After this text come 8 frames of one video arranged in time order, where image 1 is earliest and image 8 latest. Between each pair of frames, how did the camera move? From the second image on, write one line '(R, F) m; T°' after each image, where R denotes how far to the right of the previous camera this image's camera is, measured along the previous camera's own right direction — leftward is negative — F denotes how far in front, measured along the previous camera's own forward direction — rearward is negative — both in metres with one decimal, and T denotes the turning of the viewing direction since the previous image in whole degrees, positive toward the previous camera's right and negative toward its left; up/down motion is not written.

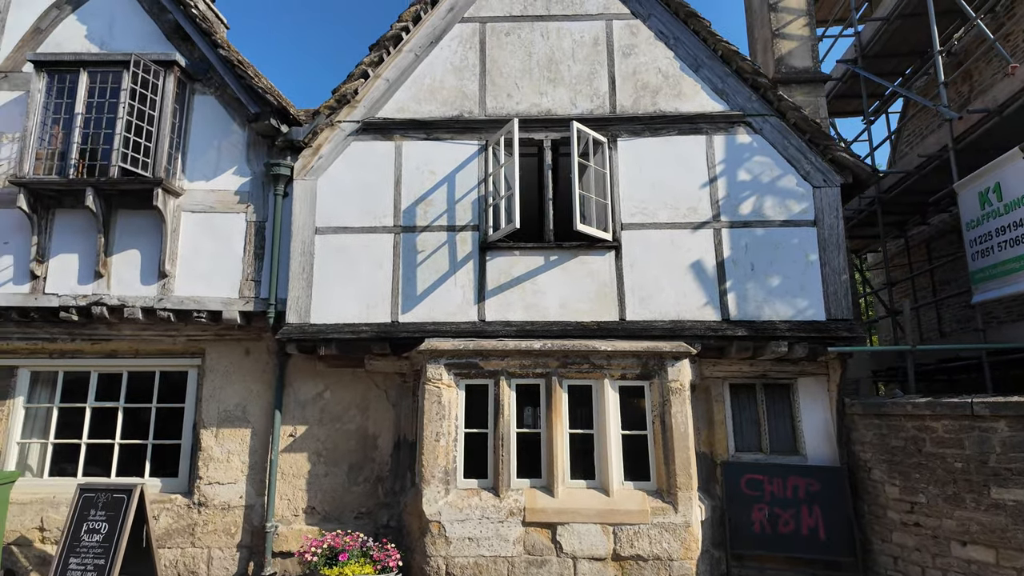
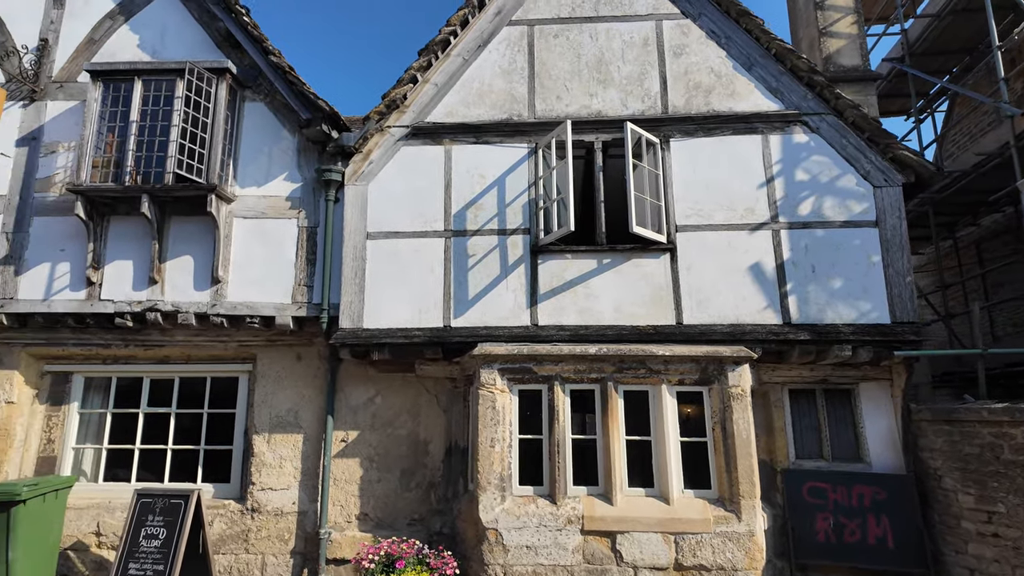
(-0.3, +0.1) m; -2°
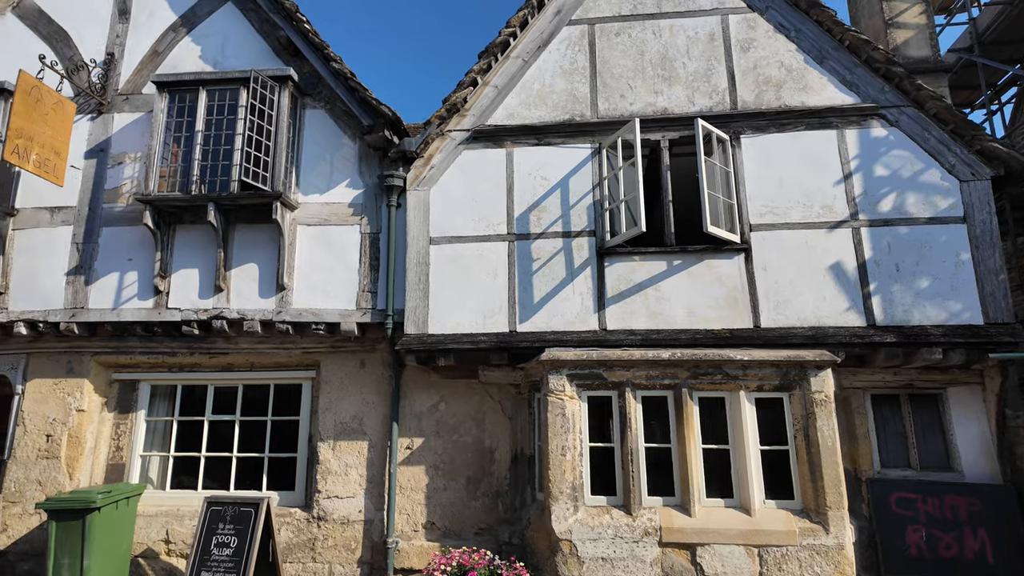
(-0.4, +0.1) m; -3°
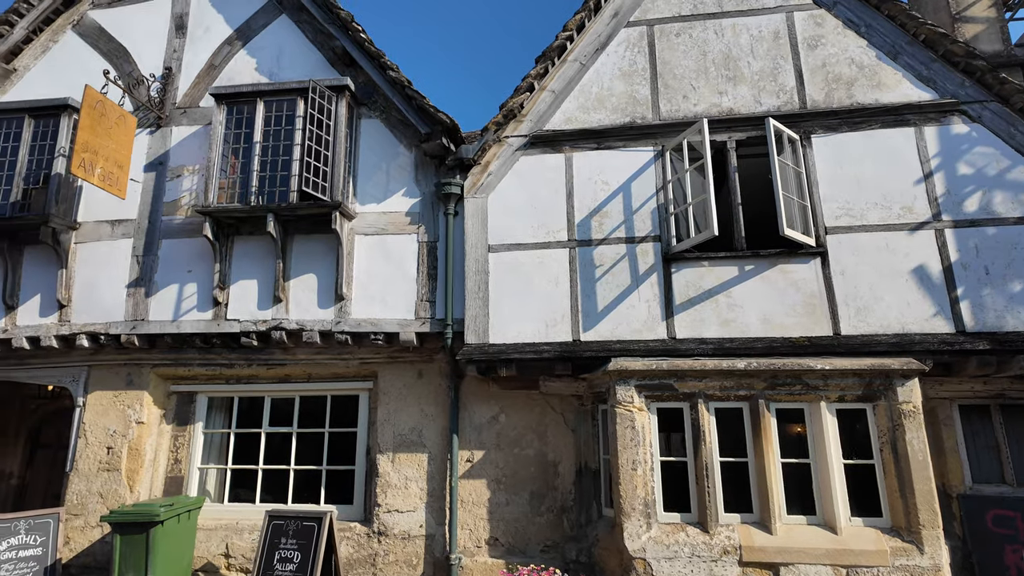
(-0.4, +0.1) m; -2°
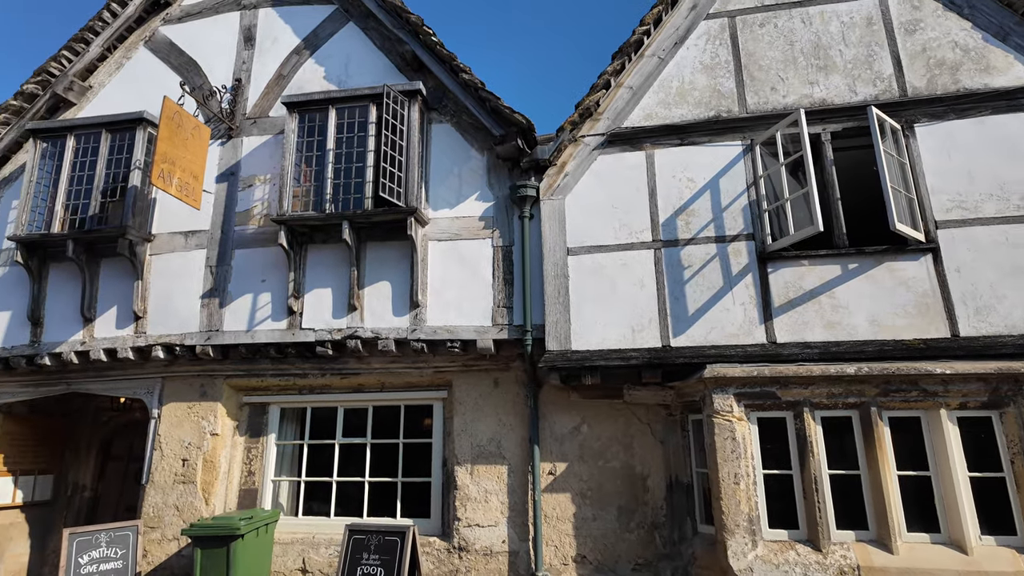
(-0.5, +0.2) m; -3°
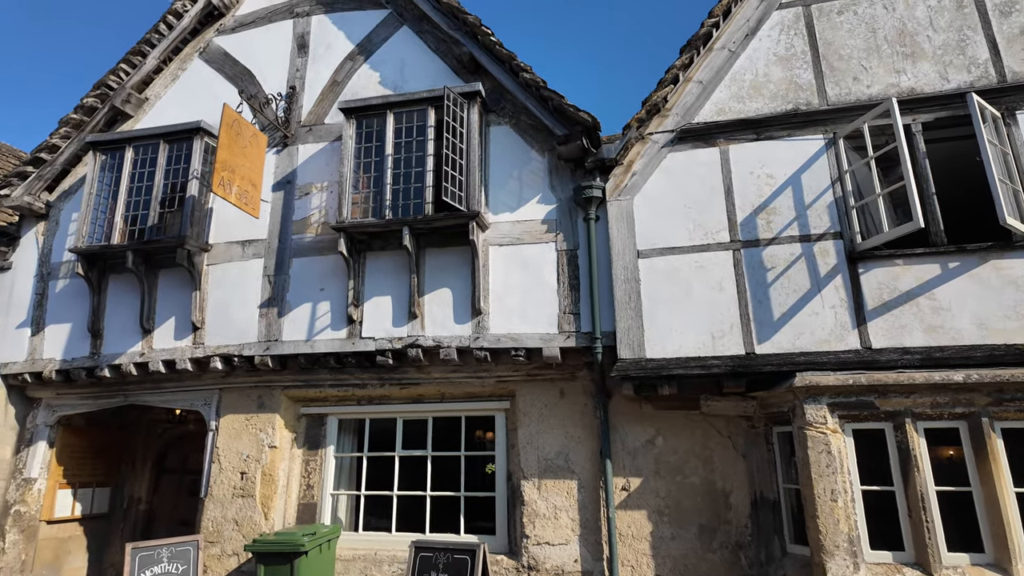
(-0.4, +0.2) m; -3°
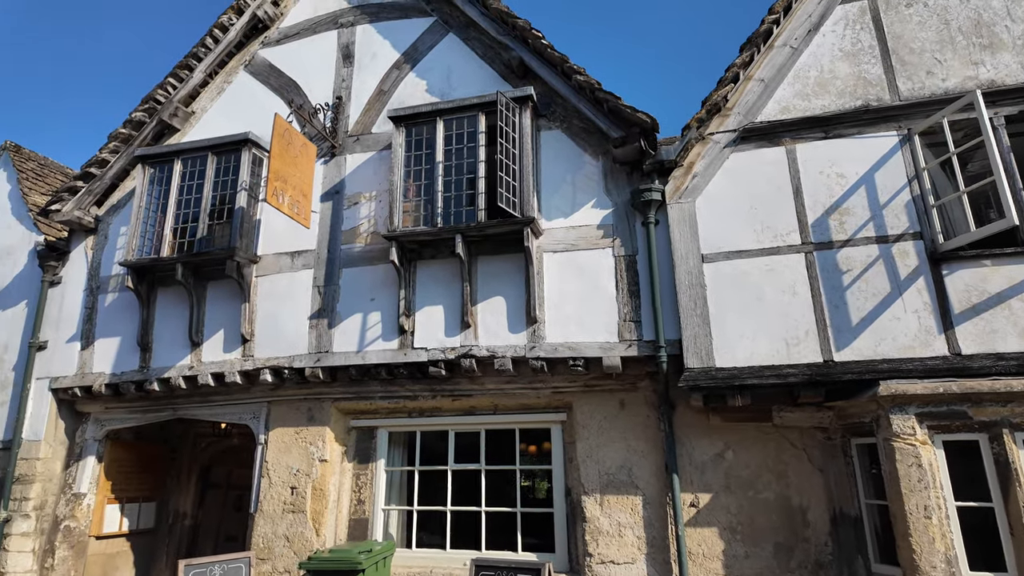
(-0.3, +0.1) m; -2°
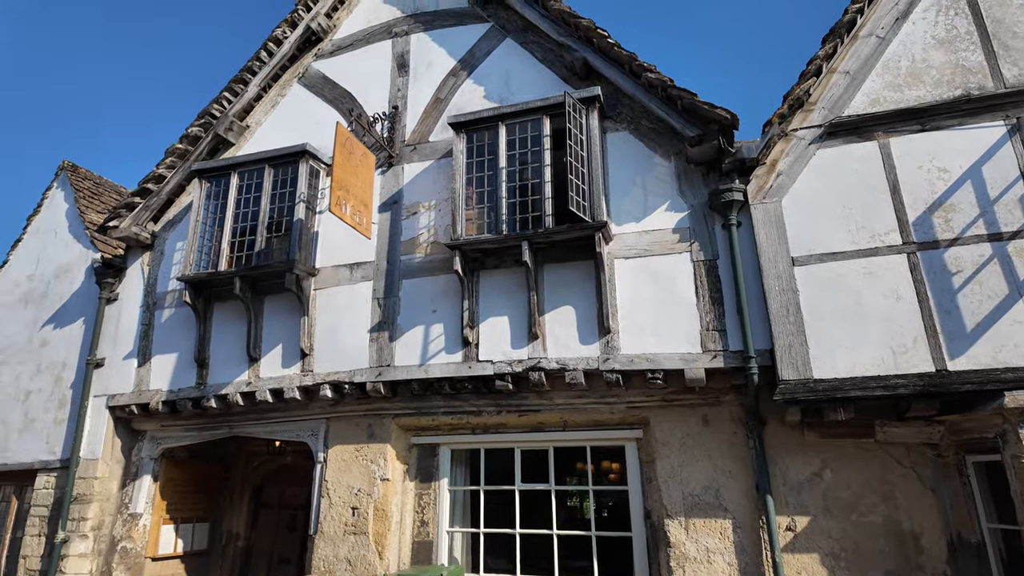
(-0.4, +0.2) m; -3°
